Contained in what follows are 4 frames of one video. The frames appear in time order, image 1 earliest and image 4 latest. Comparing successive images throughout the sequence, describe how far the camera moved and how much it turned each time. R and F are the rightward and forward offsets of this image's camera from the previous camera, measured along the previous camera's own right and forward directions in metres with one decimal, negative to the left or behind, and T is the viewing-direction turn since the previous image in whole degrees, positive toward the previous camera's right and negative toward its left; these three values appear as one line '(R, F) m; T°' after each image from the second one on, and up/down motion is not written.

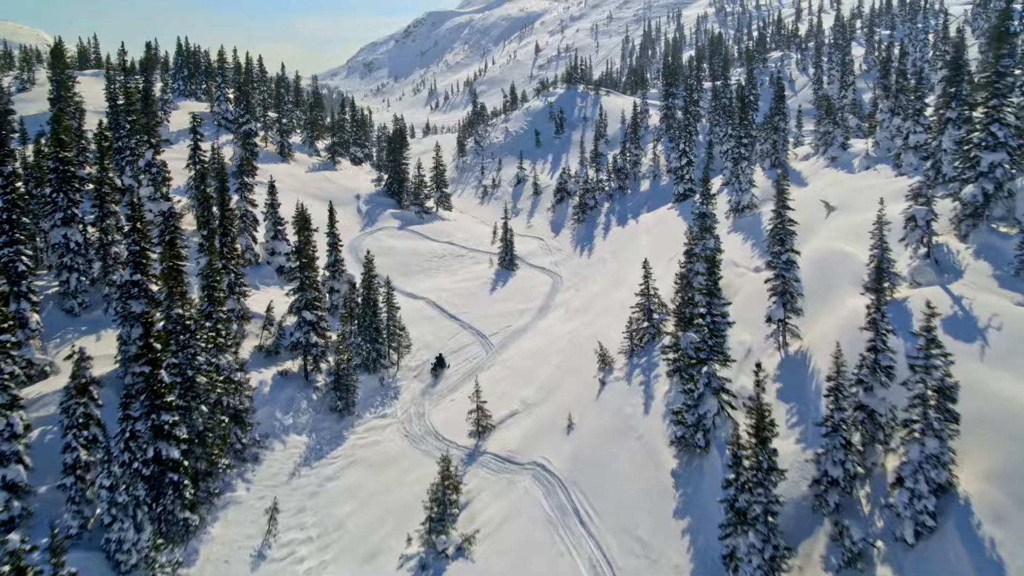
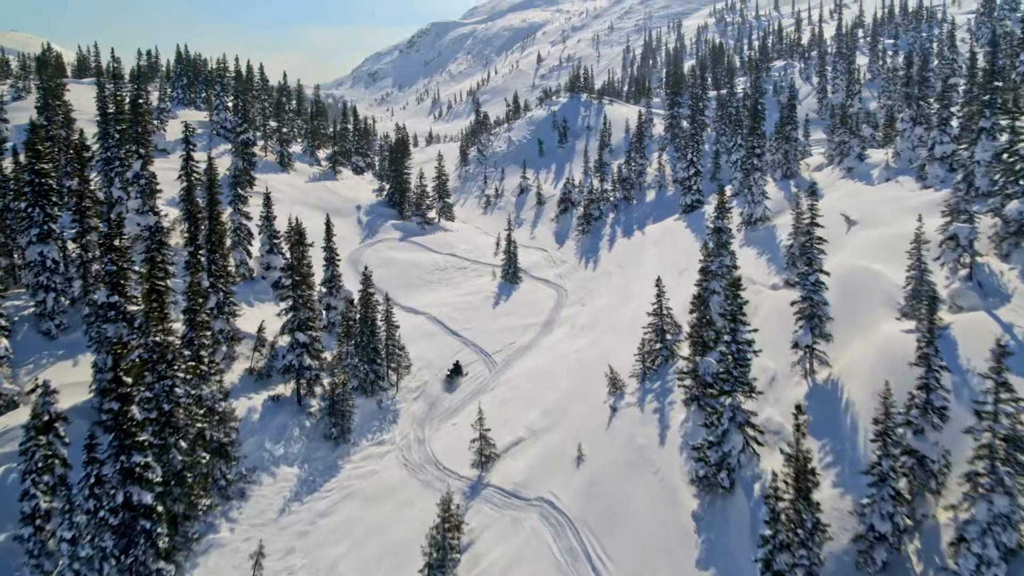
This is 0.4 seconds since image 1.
(-0.2, +2.6) m; 0°
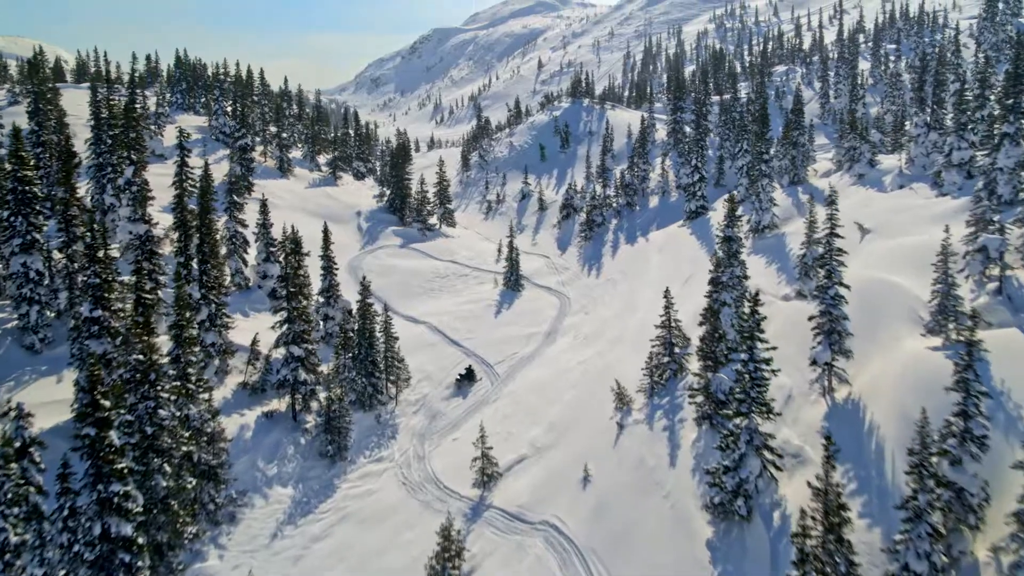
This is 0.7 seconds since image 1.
(-0.1, +1.6) m; 0°
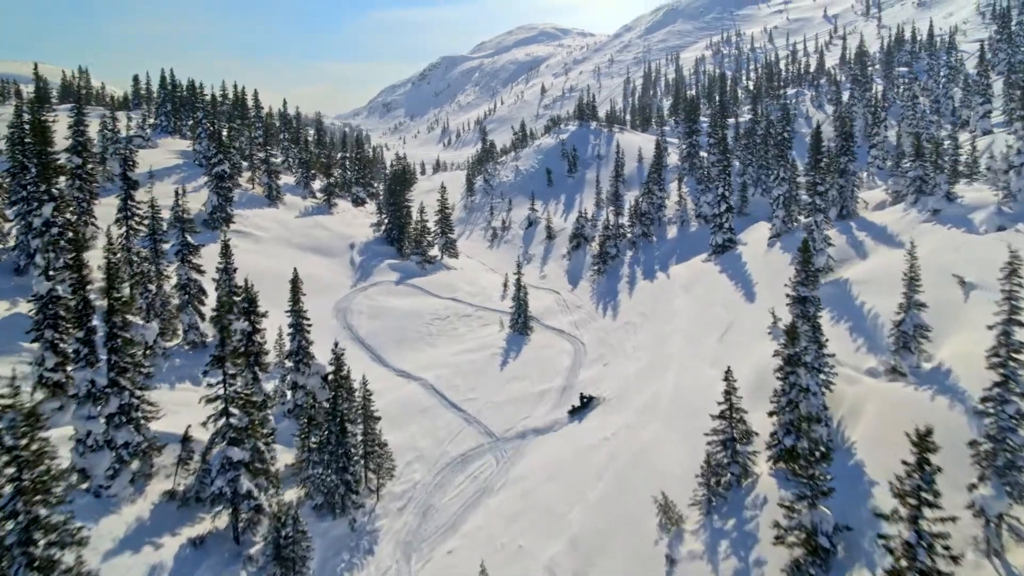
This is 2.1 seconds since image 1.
(-0.3, +10.5) m; 0°
